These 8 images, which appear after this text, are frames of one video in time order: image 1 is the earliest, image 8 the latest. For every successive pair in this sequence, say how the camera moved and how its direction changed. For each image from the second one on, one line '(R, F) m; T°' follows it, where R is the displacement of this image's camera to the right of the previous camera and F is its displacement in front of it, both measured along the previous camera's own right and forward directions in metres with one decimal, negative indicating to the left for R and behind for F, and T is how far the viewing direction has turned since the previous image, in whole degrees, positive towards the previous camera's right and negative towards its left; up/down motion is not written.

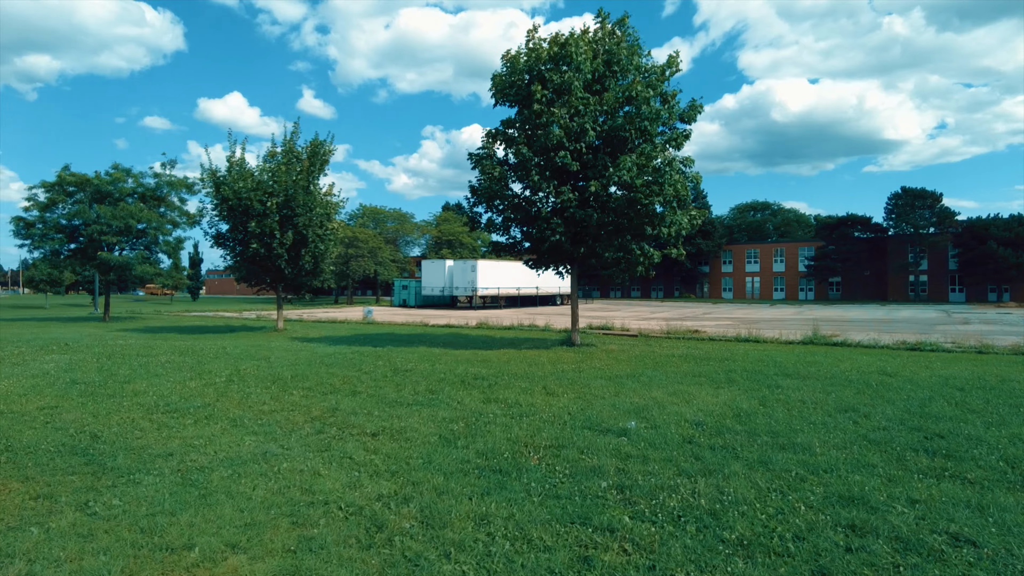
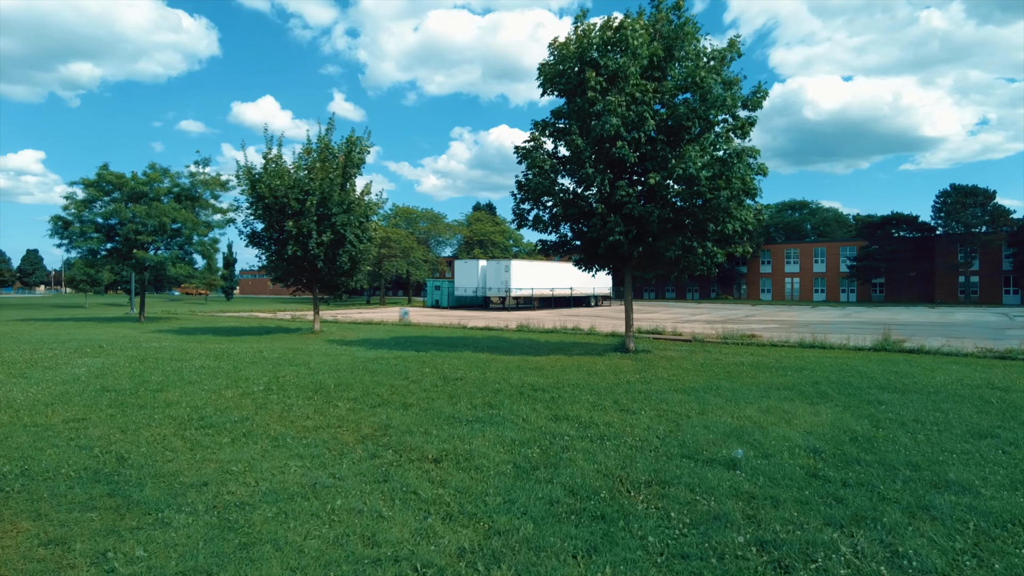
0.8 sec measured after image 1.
(-0.5, +1.0) m; -2°
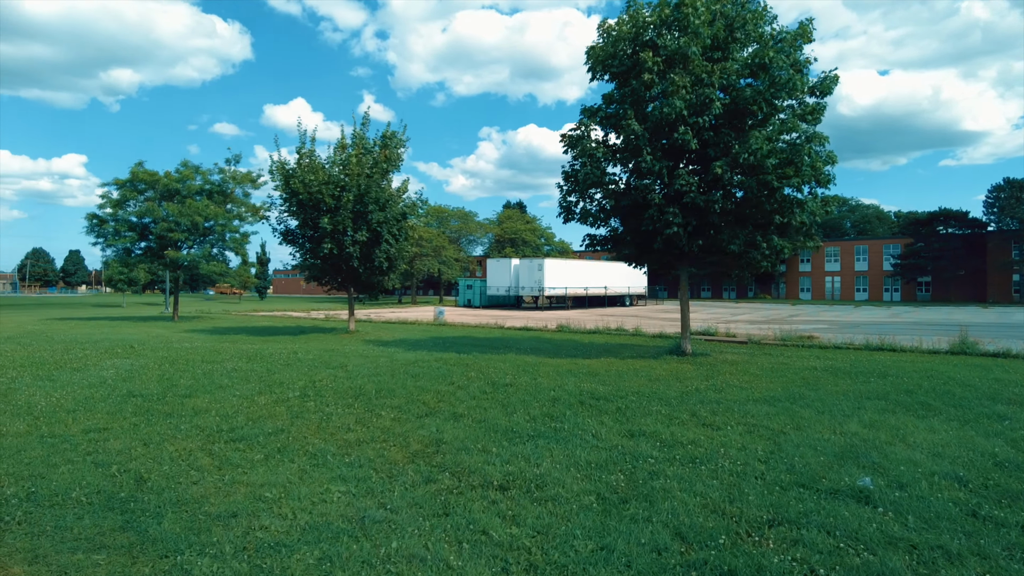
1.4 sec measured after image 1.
(-0.4, +1.0) m; -3°
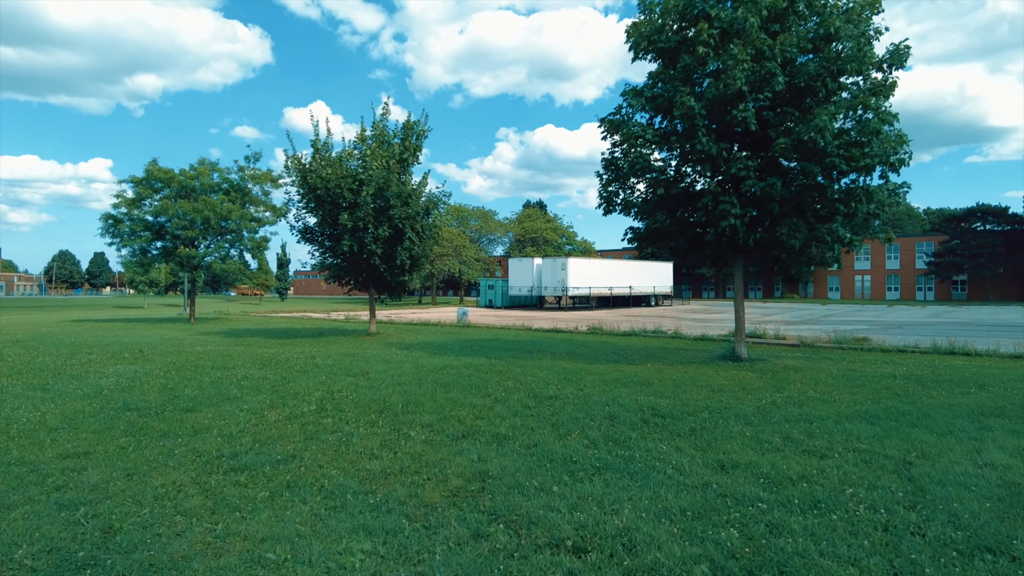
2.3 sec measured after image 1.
(-0.4, +1.3) m; -2°
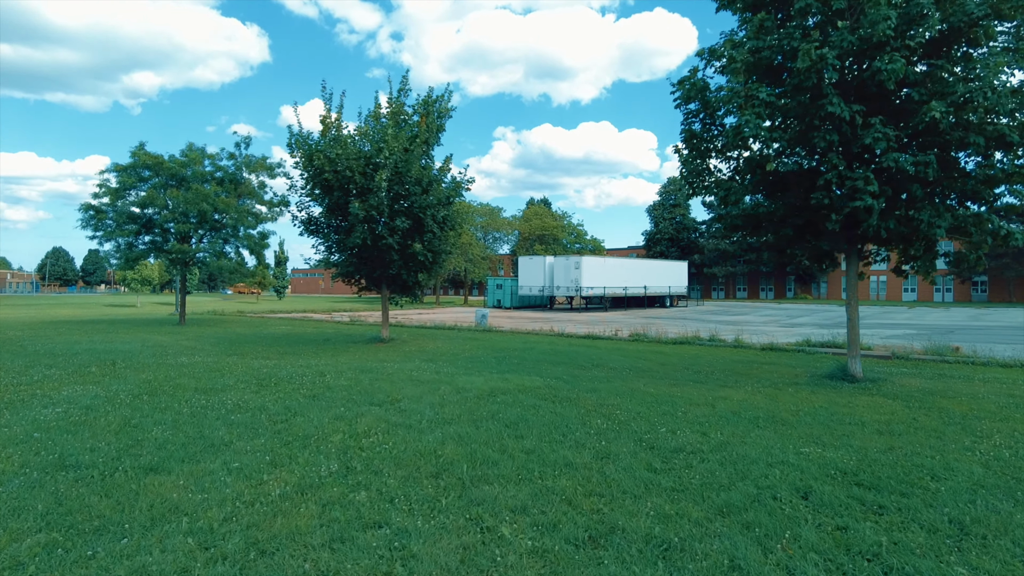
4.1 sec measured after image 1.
(-1.0, +2.7) m; 0°
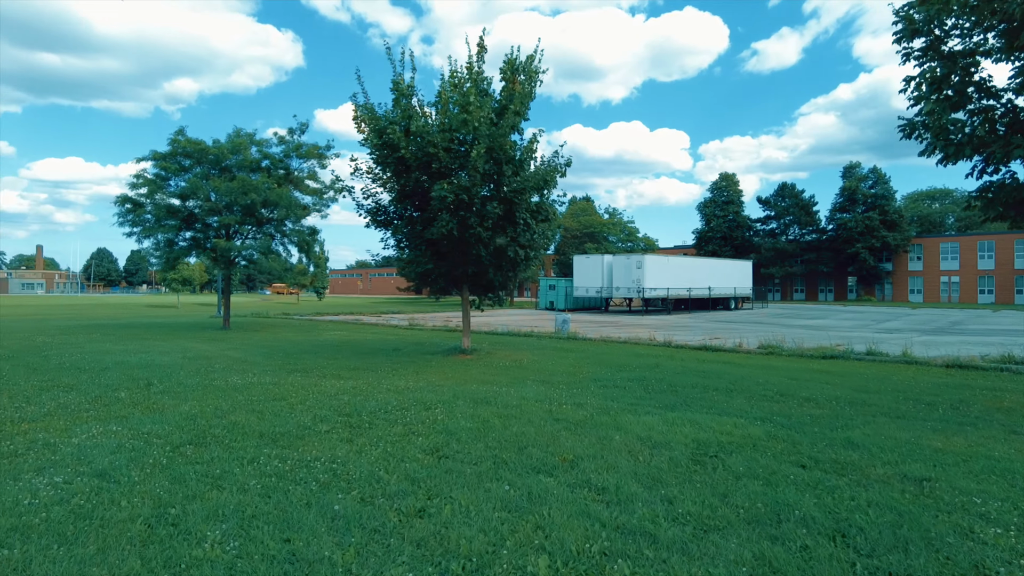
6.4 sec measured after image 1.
(-1.8, +3.1) m; -3°
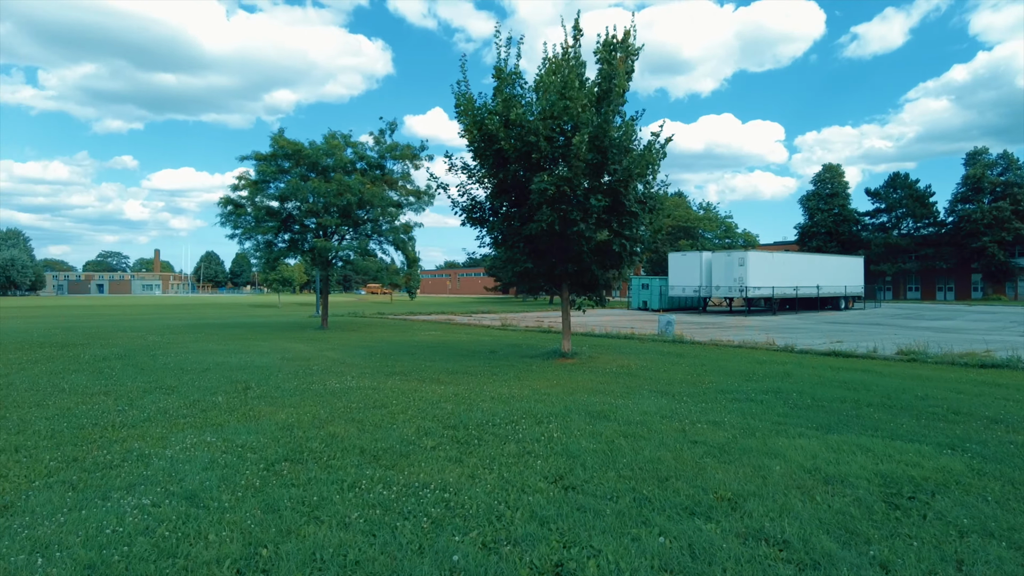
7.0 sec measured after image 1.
(-0.4, +0.9) m; -7°
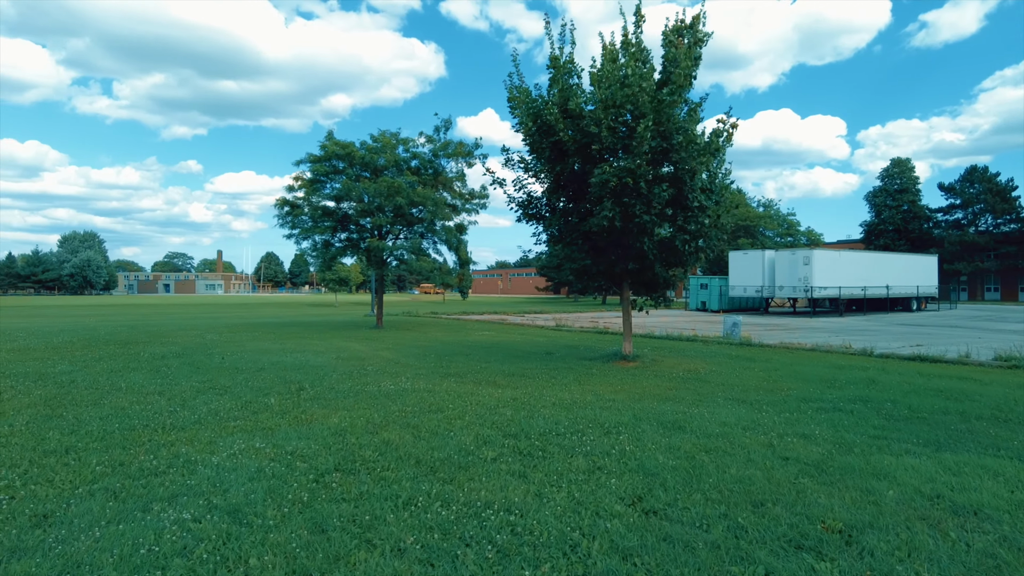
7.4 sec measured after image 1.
(-0.2, +0.6) m; -4°
